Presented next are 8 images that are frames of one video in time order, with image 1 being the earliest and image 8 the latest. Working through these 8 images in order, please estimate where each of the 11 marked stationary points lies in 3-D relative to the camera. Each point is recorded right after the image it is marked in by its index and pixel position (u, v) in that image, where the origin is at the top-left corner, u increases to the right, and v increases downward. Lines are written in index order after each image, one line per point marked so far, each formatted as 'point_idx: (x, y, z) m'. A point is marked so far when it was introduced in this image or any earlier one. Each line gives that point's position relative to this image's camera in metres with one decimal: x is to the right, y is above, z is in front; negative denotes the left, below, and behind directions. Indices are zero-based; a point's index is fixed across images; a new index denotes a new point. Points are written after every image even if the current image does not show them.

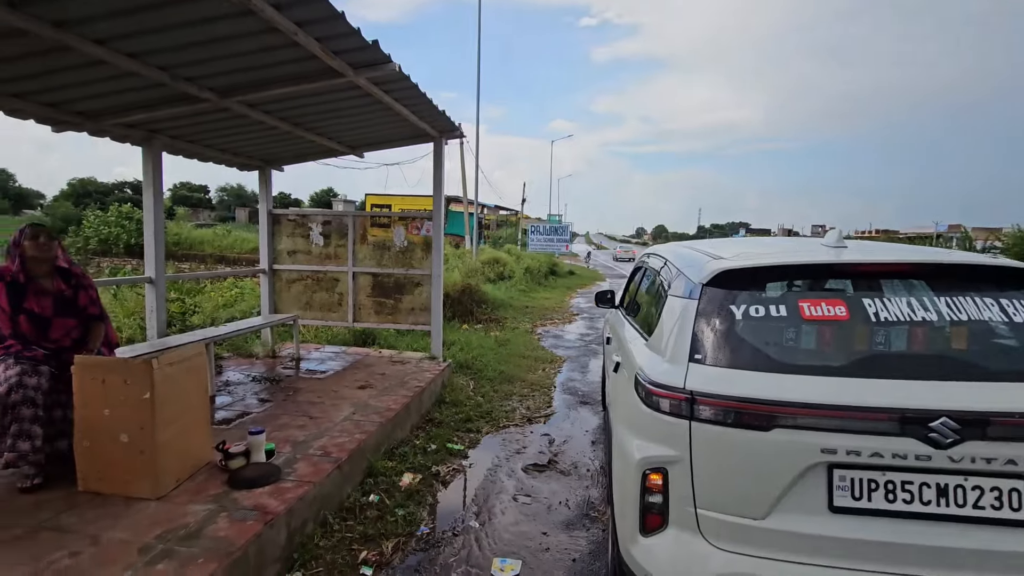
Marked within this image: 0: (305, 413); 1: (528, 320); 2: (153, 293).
0: (-1.7, -1.0, +4.1) m
1: (+0.4, -0.7, +11.9) m
2: (-3.4, 0.0, +4.8) m
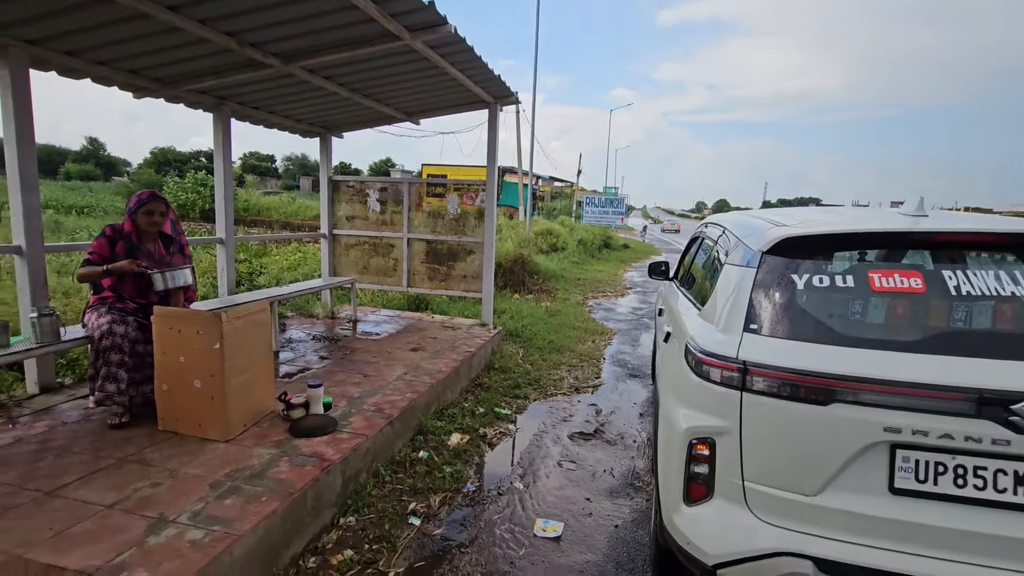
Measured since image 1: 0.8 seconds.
0: (-1.3, -0.7, +4.3) m
1: (+1.5, -0.1, +11.8) m
2: (-2.9, +0.3, +5.1) m
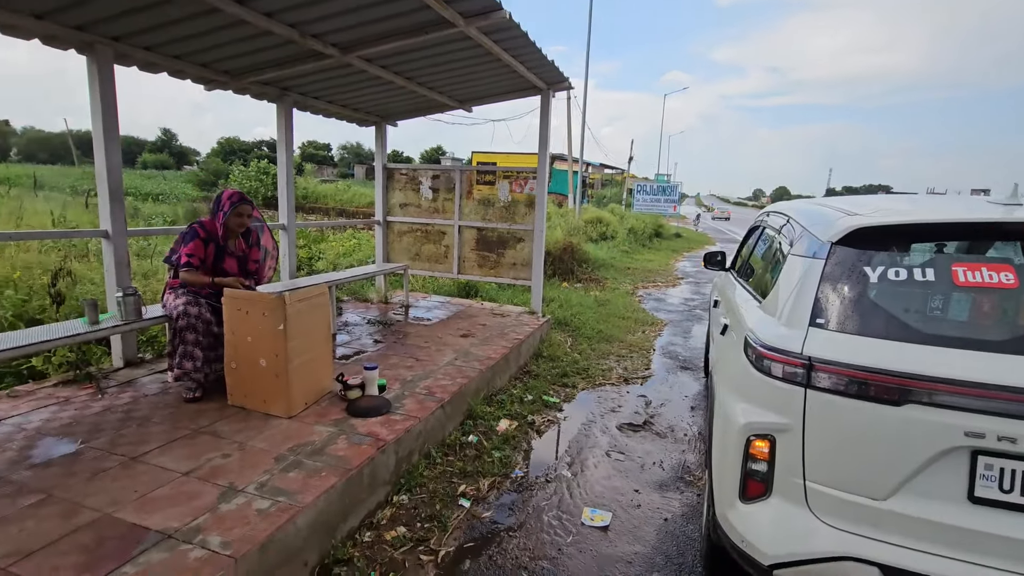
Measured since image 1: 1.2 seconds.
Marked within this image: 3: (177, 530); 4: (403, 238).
0: (-0.9, -0.6, +4.4) m
1: (+2.6, +0.2, +11.6) m
2: (-2.4, +0.5, +5.3) m
3: (-1.3, -0.9, +2.0) m
4: (-1.5, +0.7, +6.9) m
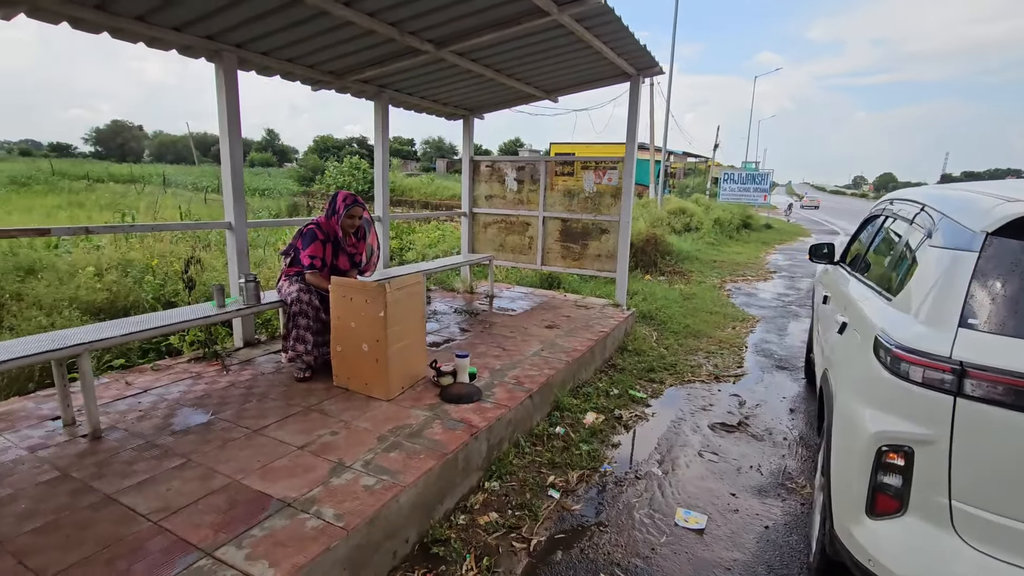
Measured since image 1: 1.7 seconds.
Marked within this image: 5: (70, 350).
0: (-0.1, -0.5, +4.5) m
1: (+4.4, +0.3, +11.1) m
2: (-1.4, +0.6, +5.6) m
3: (-0.9, -0.9, +2.2) m
4: (-0.3, +0.8, +7.0) m
5: (-2.2, -0.3, +2.5) m
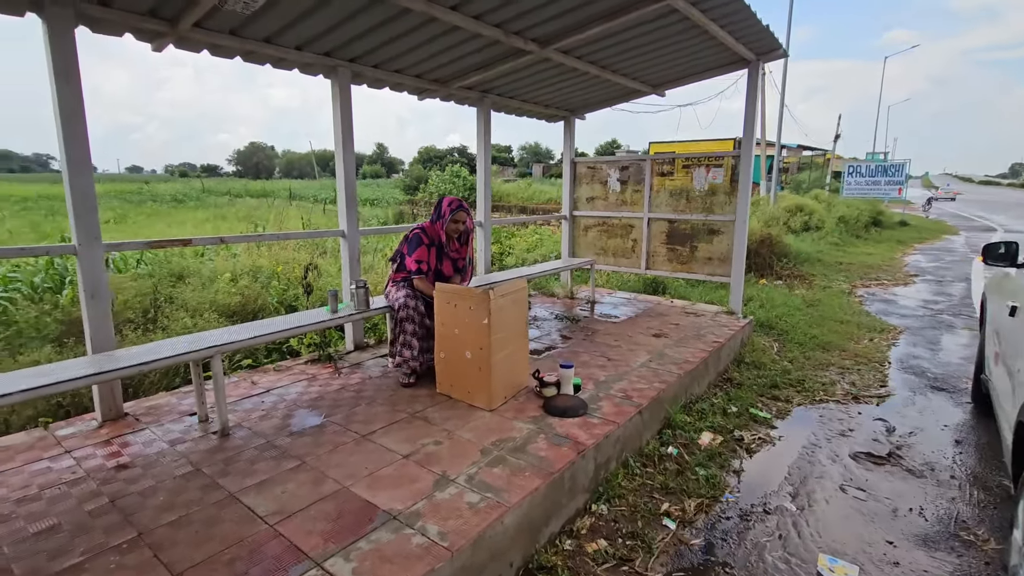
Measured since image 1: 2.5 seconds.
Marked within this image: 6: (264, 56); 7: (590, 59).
0: (+0.8, -0.5, +4.3) m
1: (+6.5, +0.2, +9.9) m
2: (-0.3, +0.6, +5.6) m
3: (-0.5, -0.9, +2.1) m
4: (+1.0, +0.7, +6.8) m
5: (-1.7, -0.4, +2.7) m
6: (-1.8, +1.7, +3.7) m
7: (+0.7, +2.1, +4.6) m
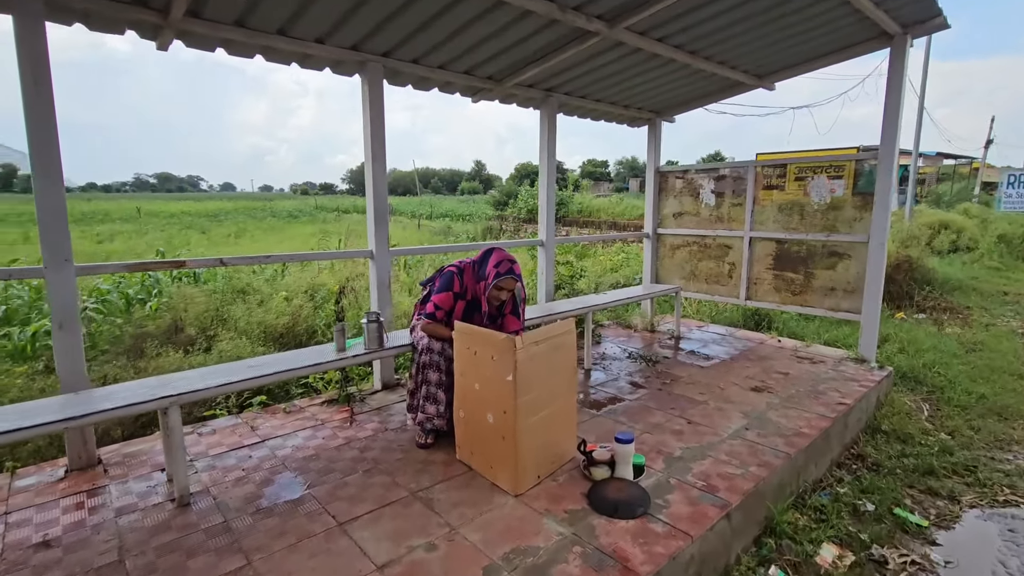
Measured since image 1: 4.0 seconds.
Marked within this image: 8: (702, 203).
0: (+1.1, -0.8, +3.3) m
1: (+7.7, -0.4, +7.8) m
2: (+0.3, +0.3, +4.8) m
3: (-0.5, -1.1, +1.4) m
4: (+1.8, +0.4, +5.8) m
5: (-1.5, -0.5, +2.2) m
6: (-1.4, +1.5, +3.2) m
7: (+1.2, +1.8, +3.7) m
8: (+2.0, +0.9, +5.5) m
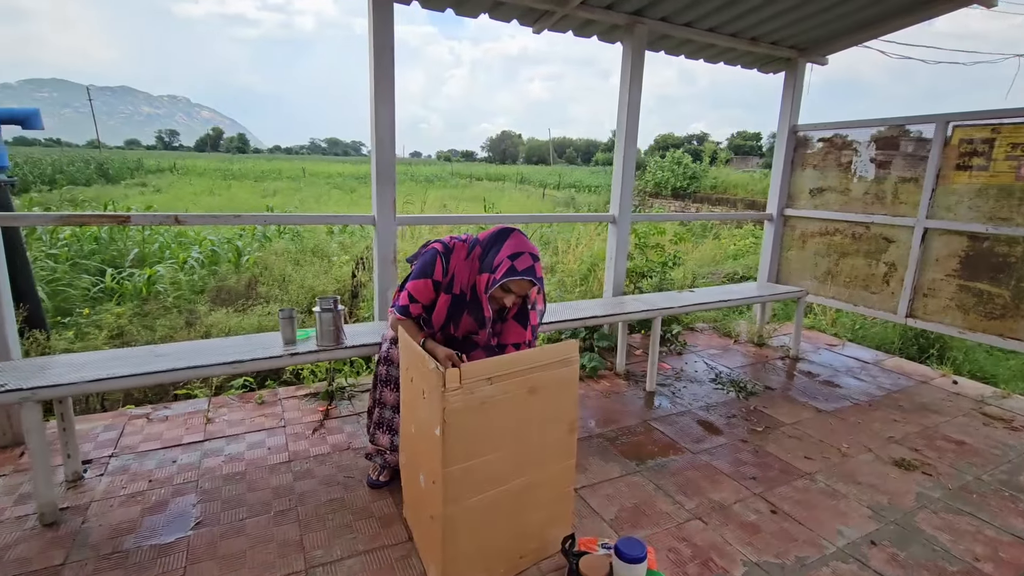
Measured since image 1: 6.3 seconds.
0: (+1.1, -0.9, +2.2) m
1: (+8.6, -0.8, +5.0) m
2: (+0.8, +0.4, +3.8) m
3: (-0.9, -1.1, +0.8) m
4: (+2.5, +0.4, +4.3) m
5: (-1.7, -0.4, +1.8) m
6: (-1.2, +1.6, +2.6) m
7: (+1.5, +1.7, +2.4) m
8: (+2.7, +0.9, +4.0) m
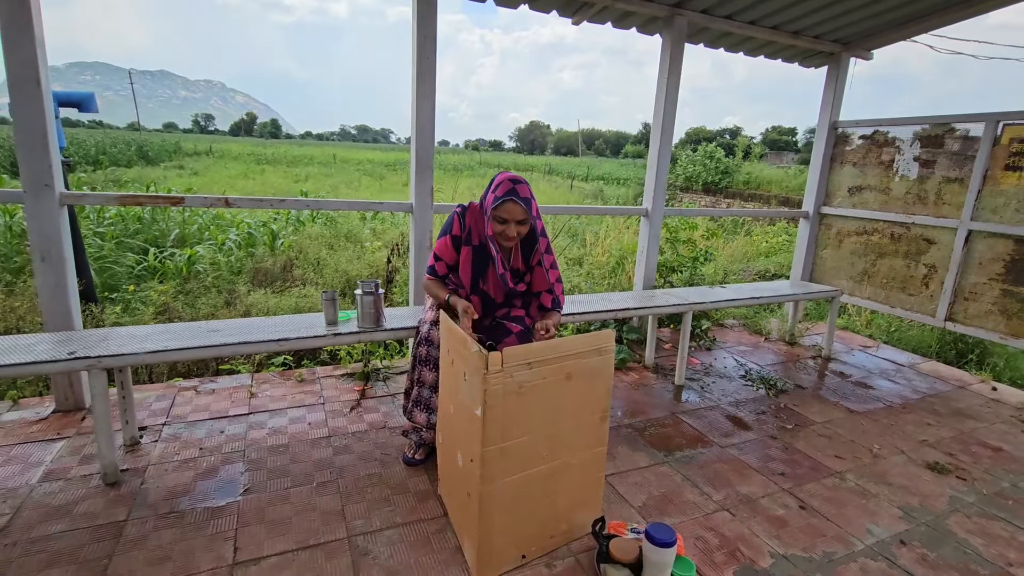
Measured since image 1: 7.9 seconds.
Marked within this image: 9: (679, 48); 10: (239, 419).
0: (+1.2, -0.9, +2.2) m
1: (+8.9, -1.0, +4.6) m
2: (+1.0, +0.4, +3.8) m
3: (-0.9, -1.0, +0.9) m
4: (+2.8, +0.4, +4.2) m
5: (-1.6, -0.3, +1.9) m
6: (-1.0, +1.7, +2.6) m
7: (+1.7, +1.7, +2.4) m
8: (+2.9, +0.9, +3.9) m
9: (+1.1, +1.6, +3.4) m
10: (-1.3, -0.6, +2.5) m
